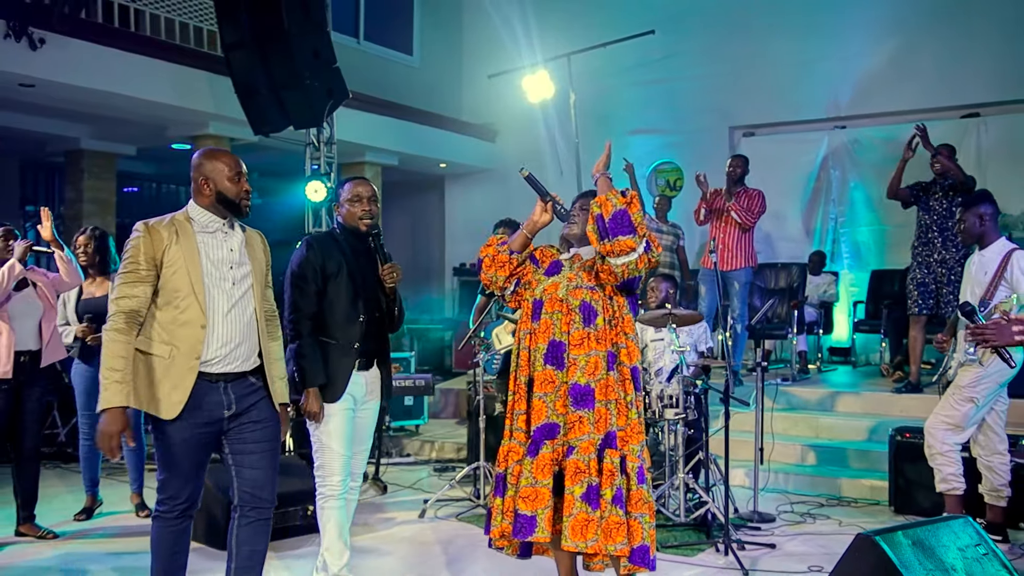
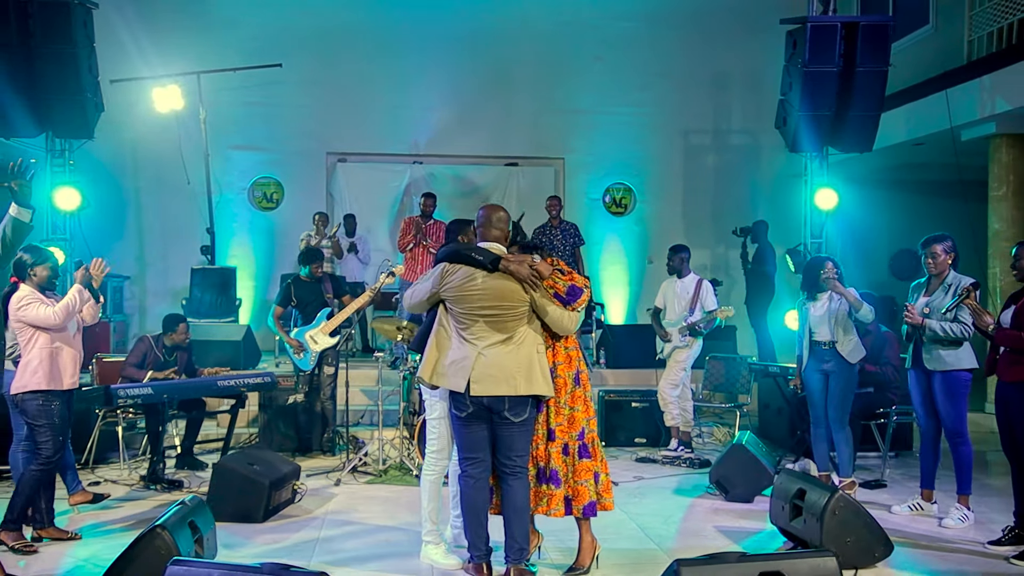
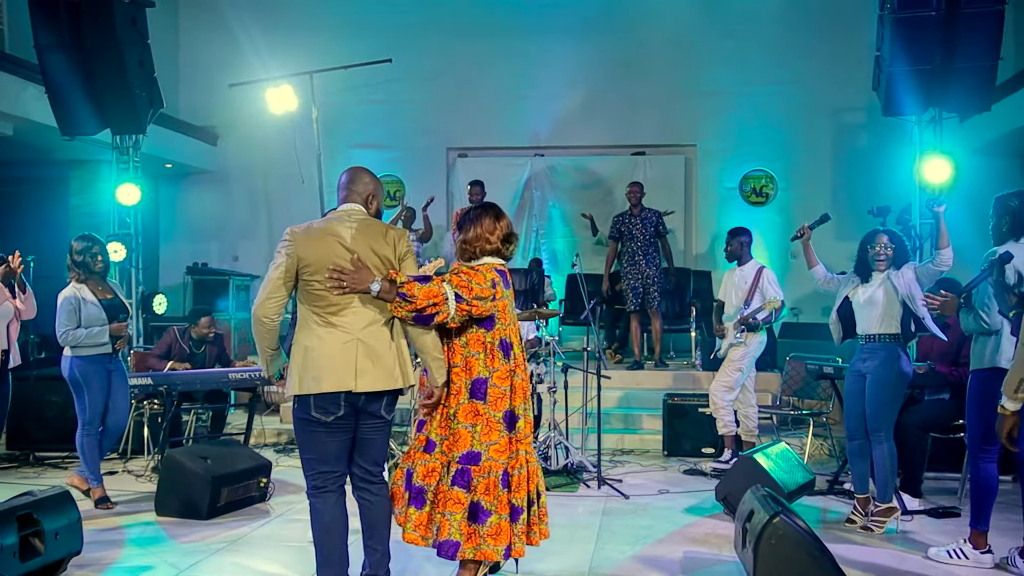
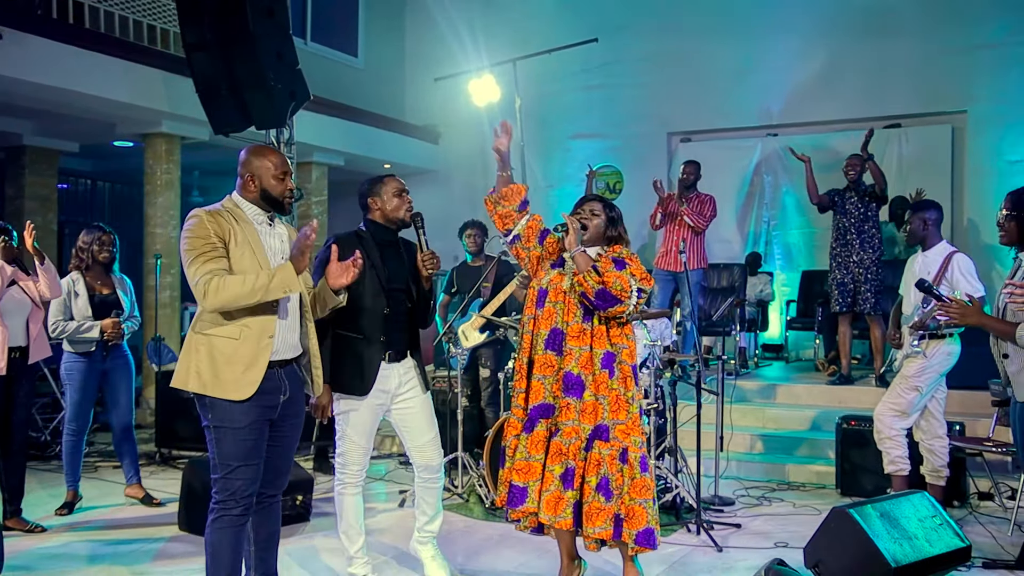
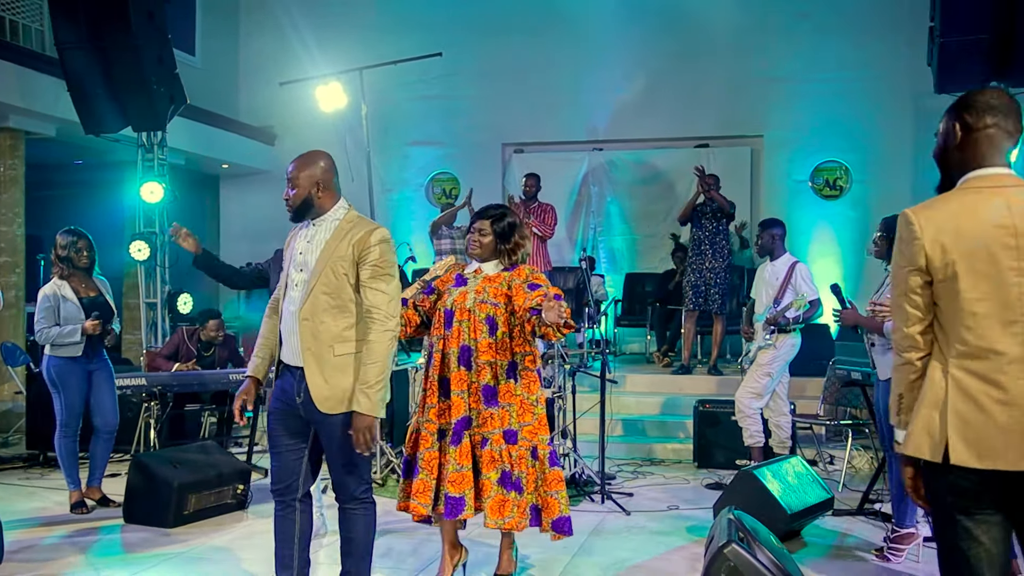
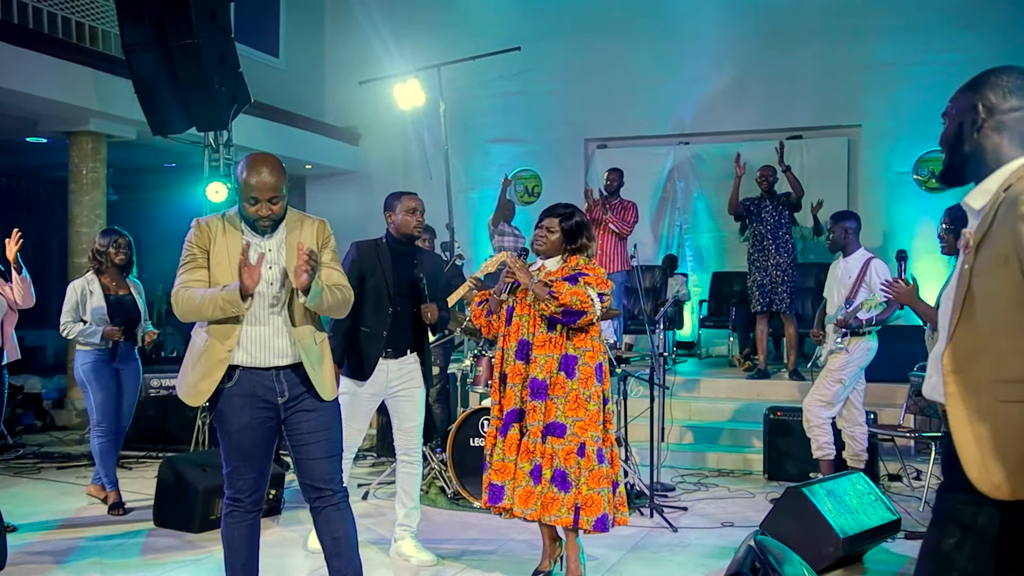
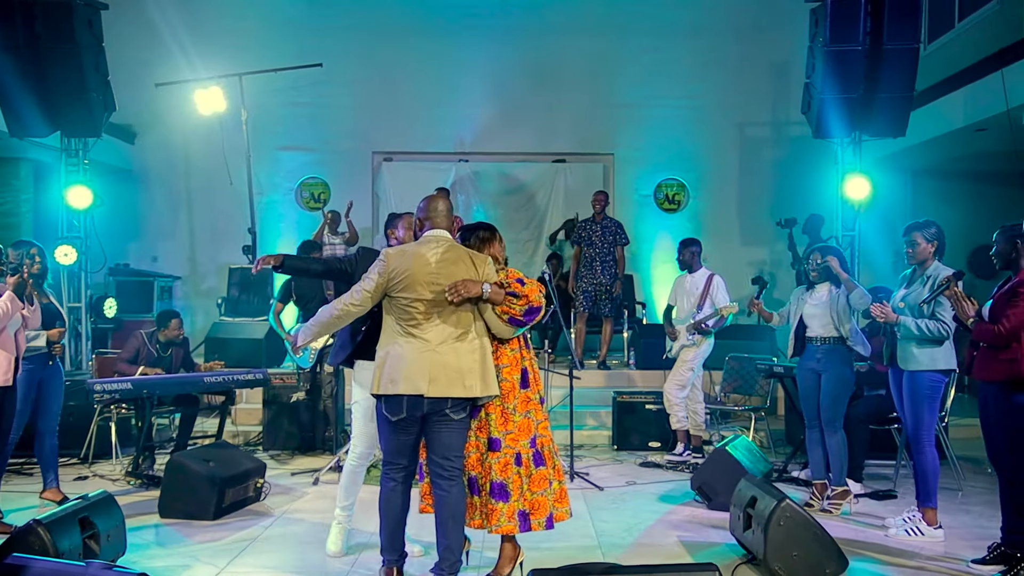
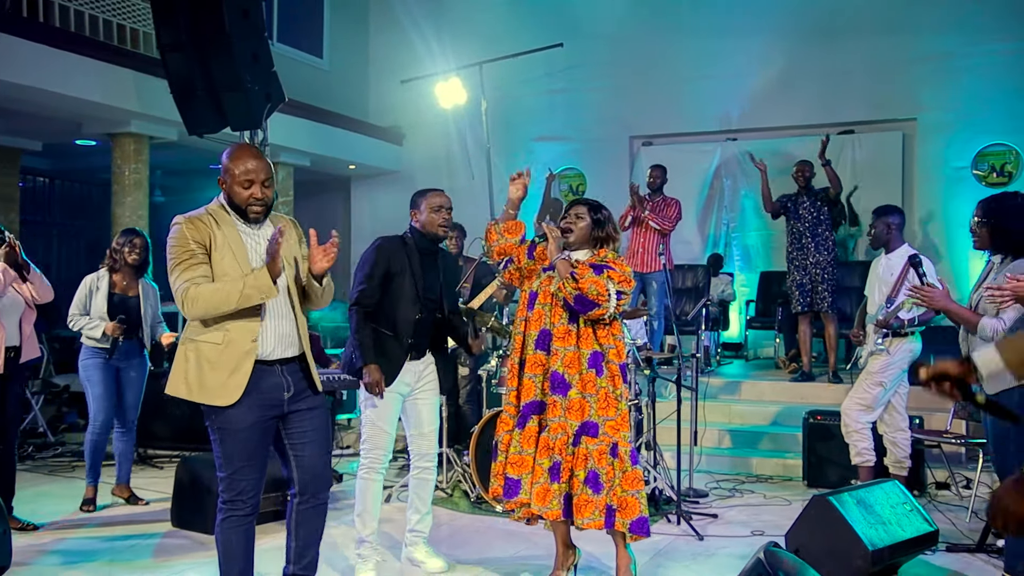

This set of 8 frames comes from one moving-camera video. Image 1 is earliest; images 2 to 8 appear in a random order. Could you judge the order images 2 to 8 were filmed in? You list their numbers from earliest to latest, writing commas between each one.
4, 8, 6, 5, 3, 7, 2
